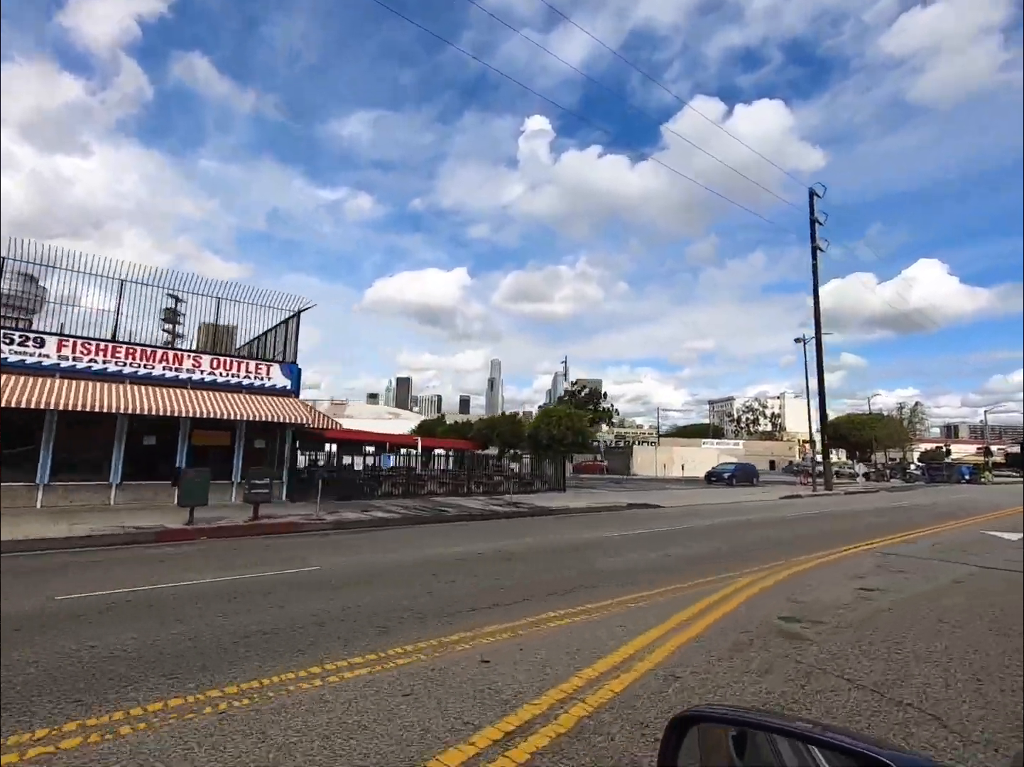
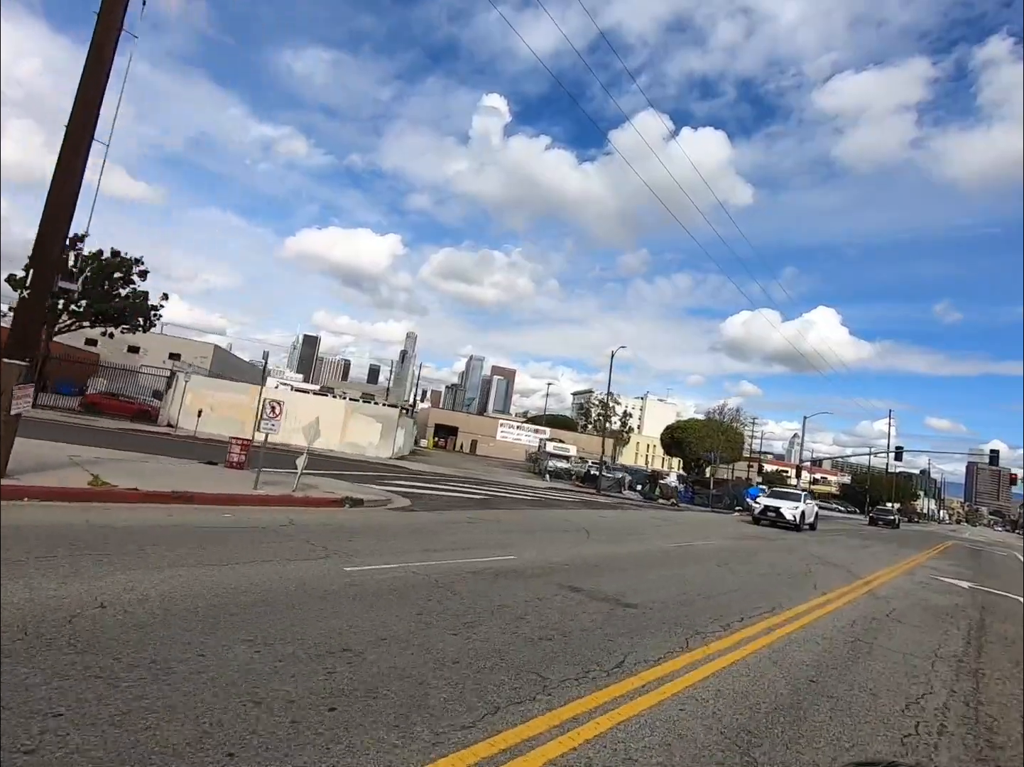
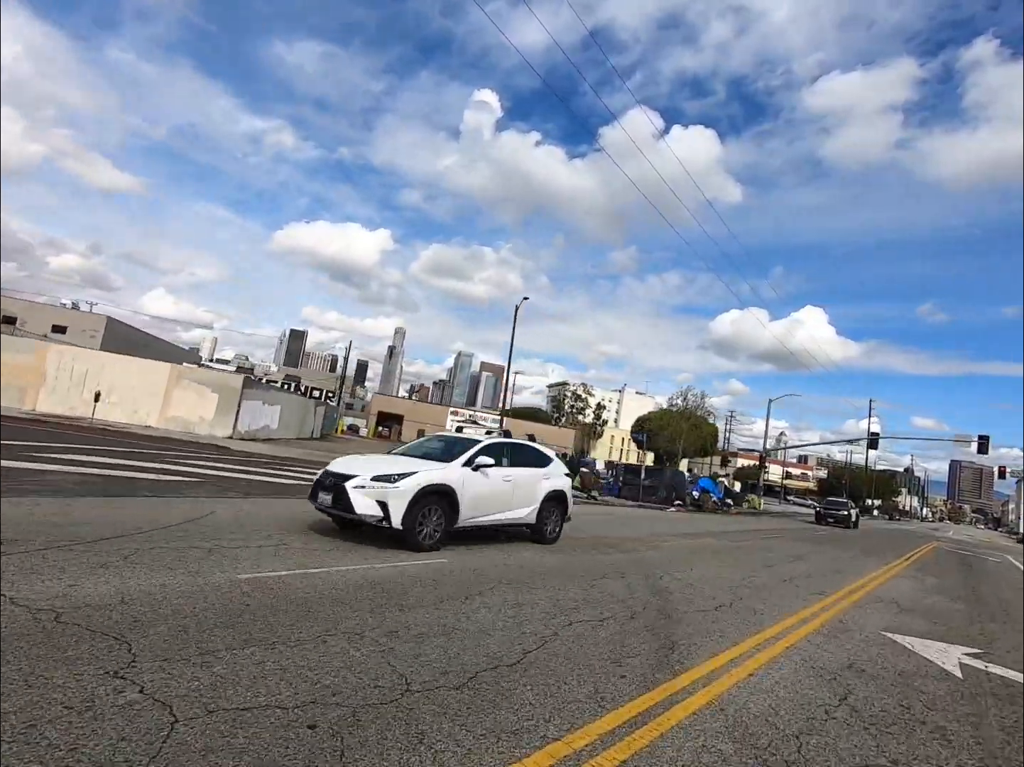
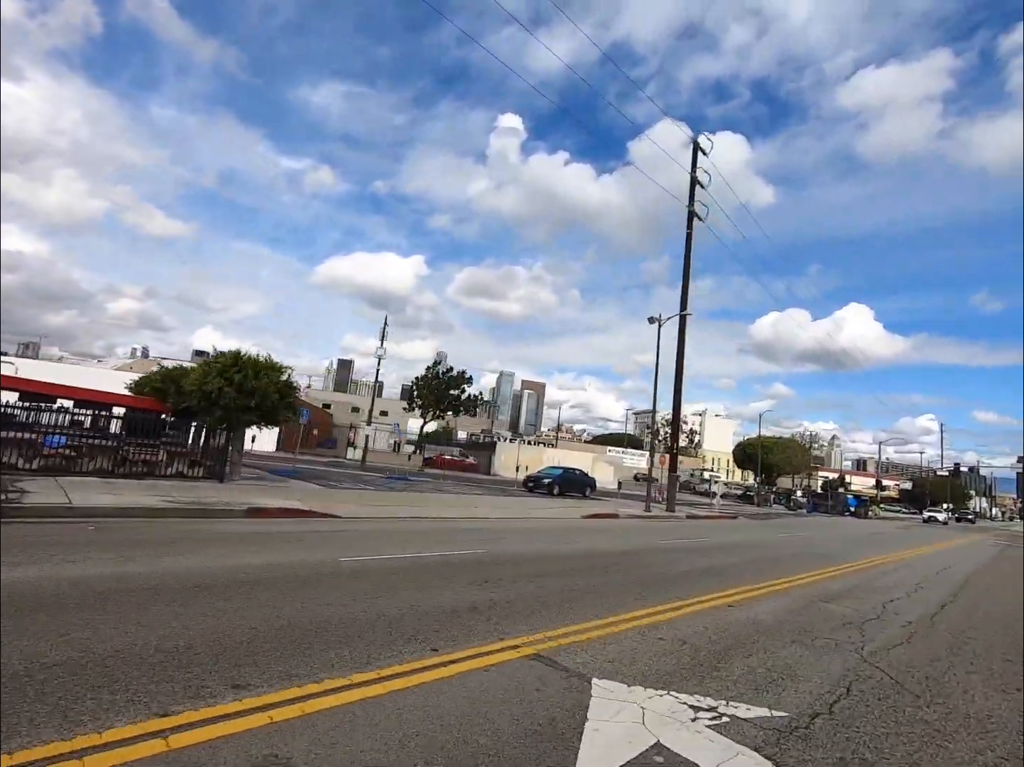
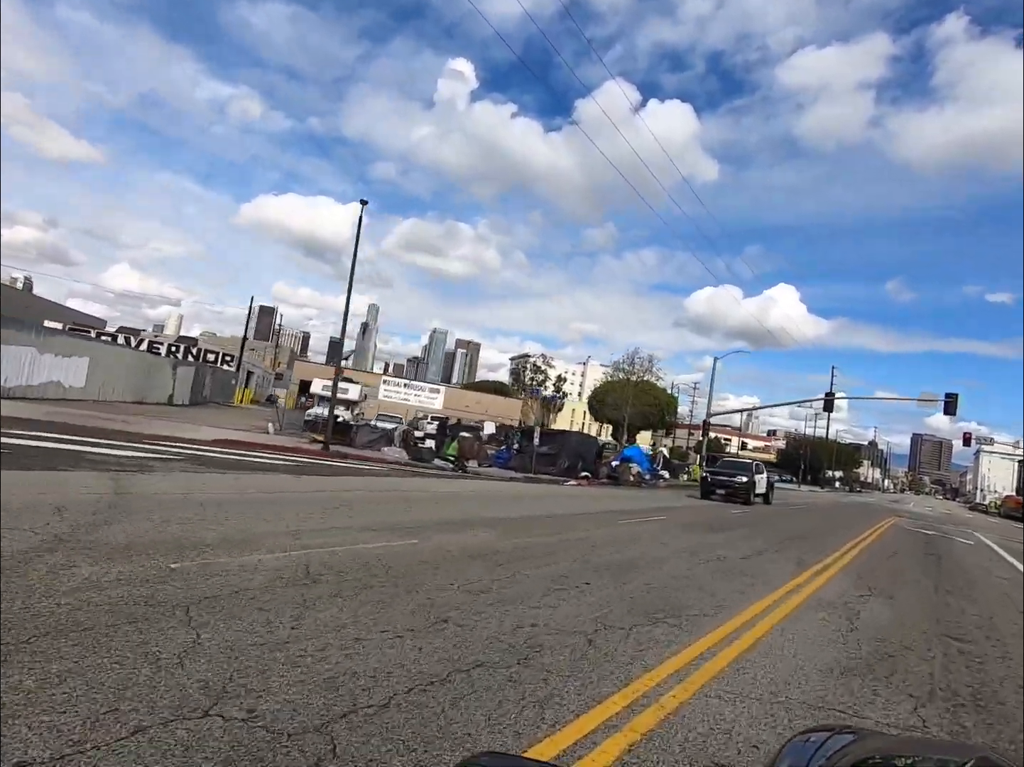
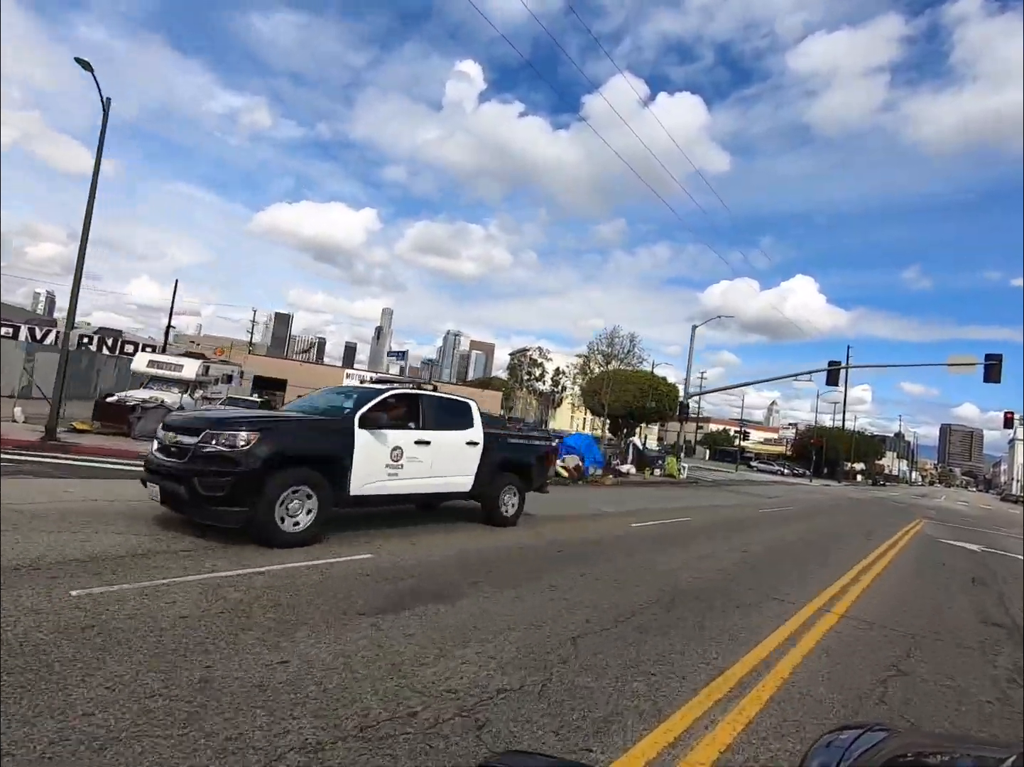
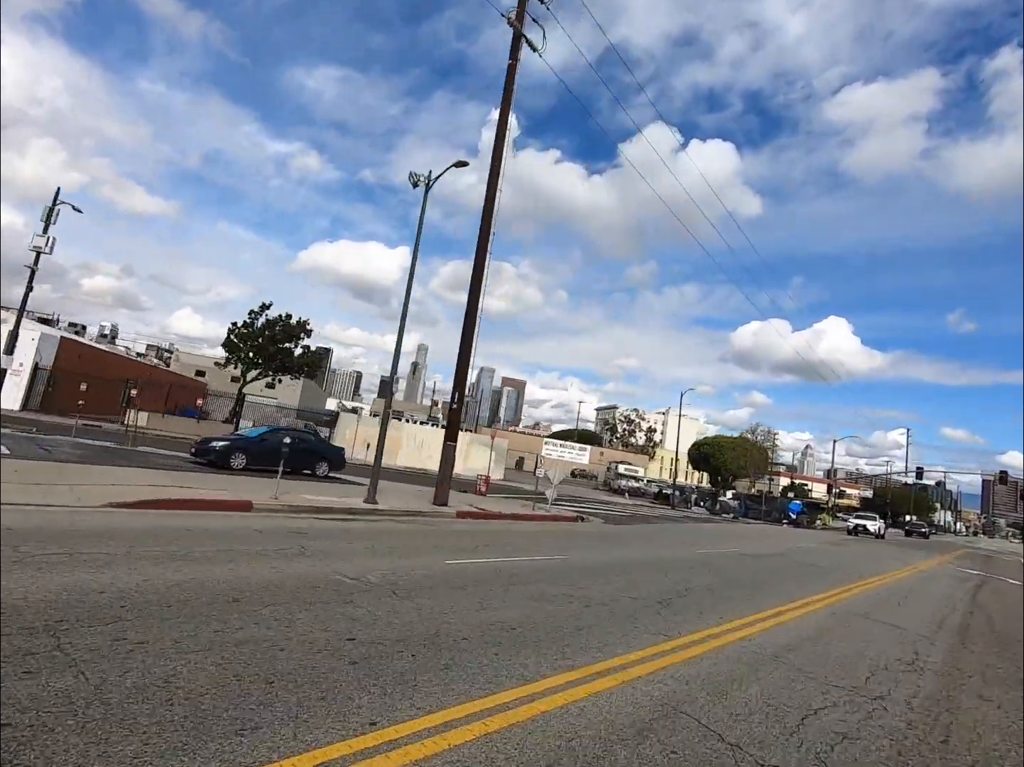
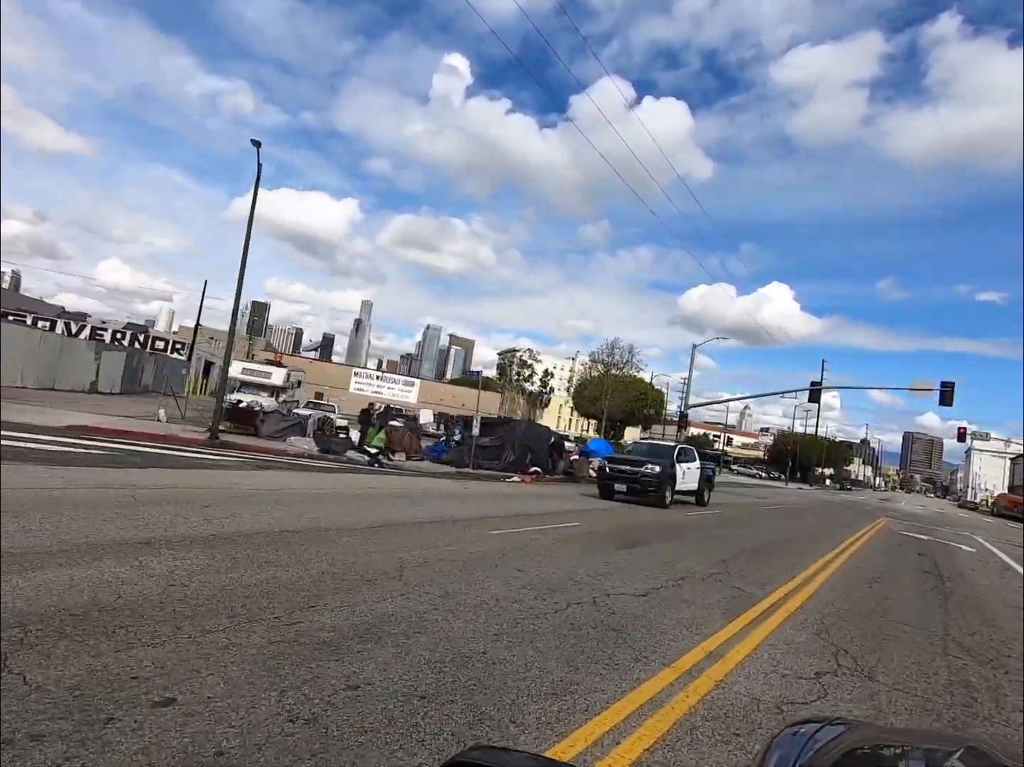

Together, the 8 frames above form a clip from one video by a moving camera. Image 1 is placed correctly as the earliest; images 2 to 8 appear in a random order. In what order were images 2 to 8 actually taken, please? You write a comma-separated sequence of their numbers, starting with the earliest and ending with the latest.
4, 7, 2, 3, 5, 8, 6
